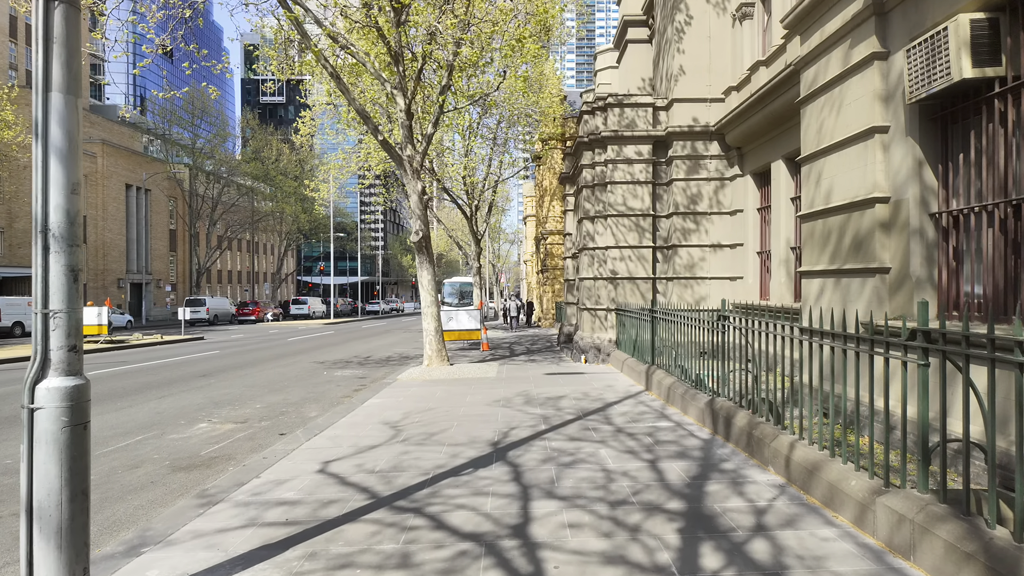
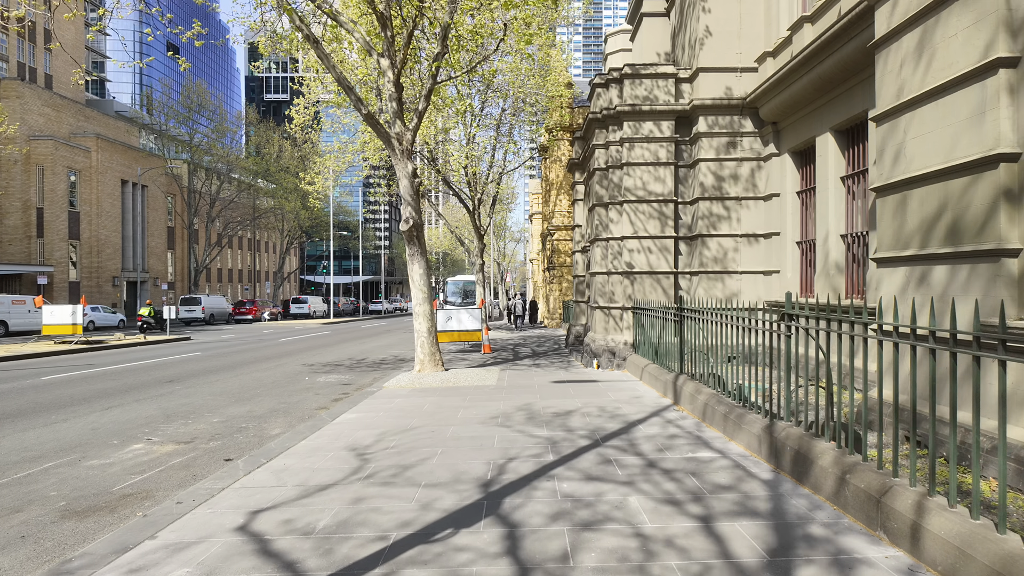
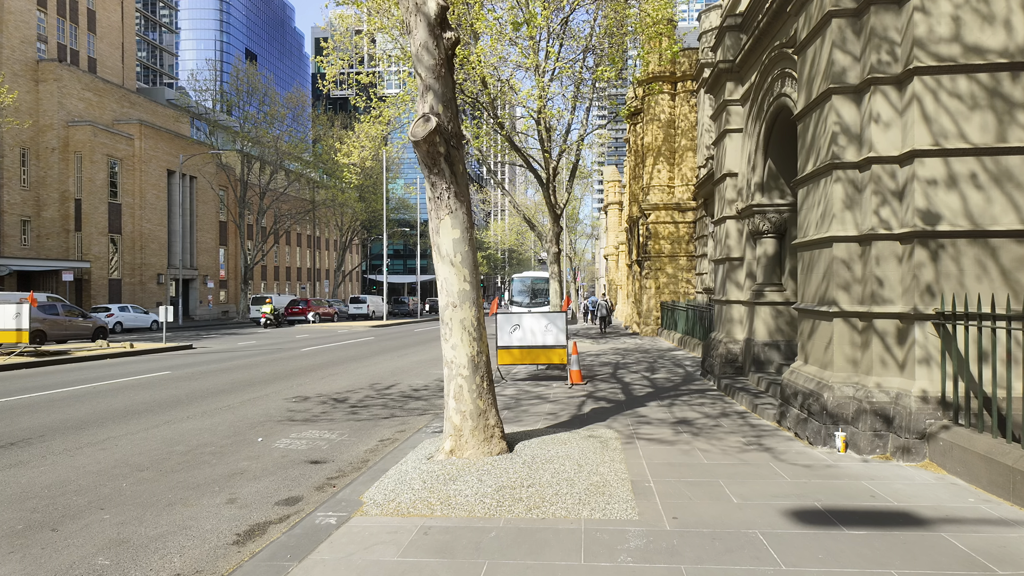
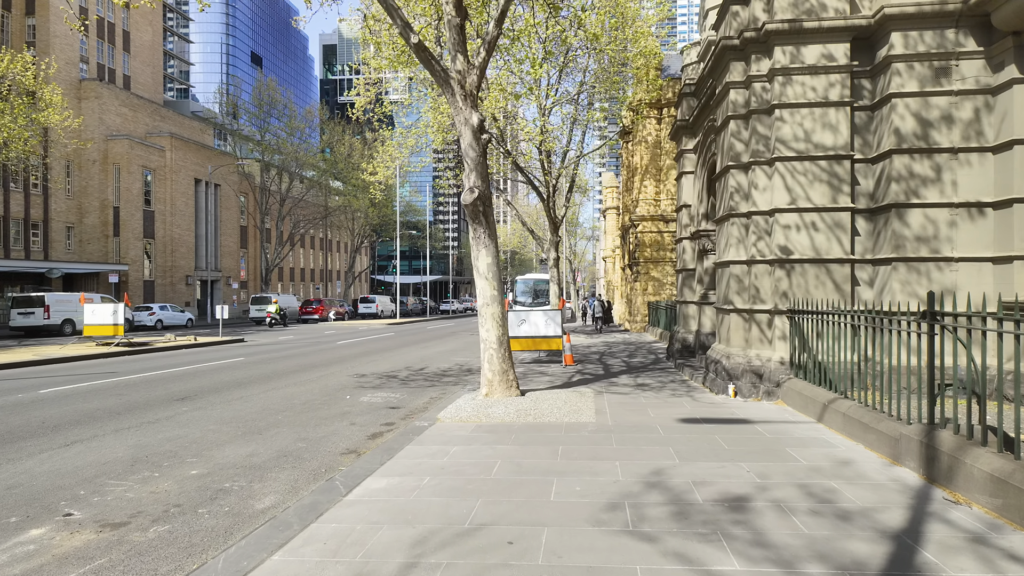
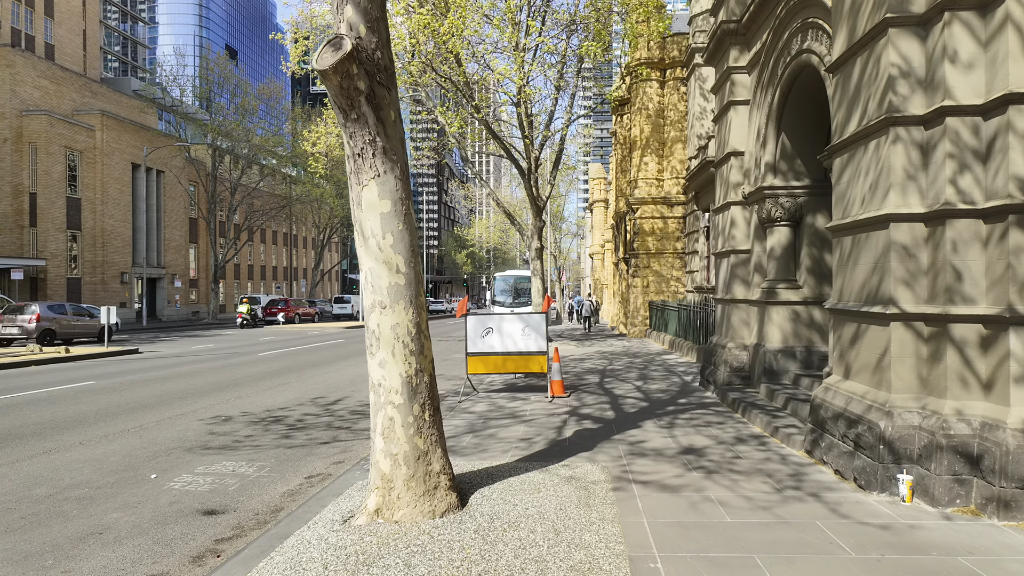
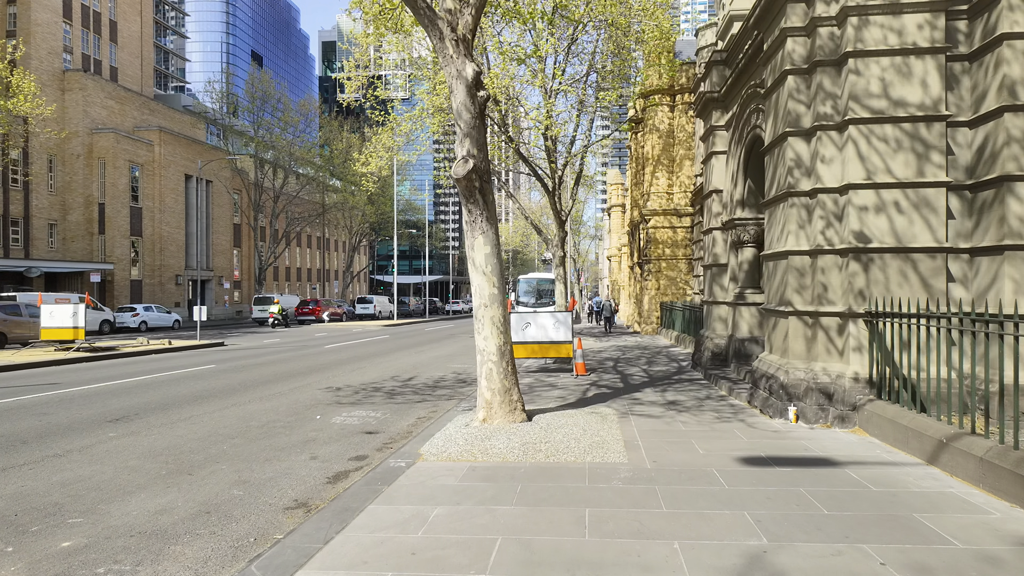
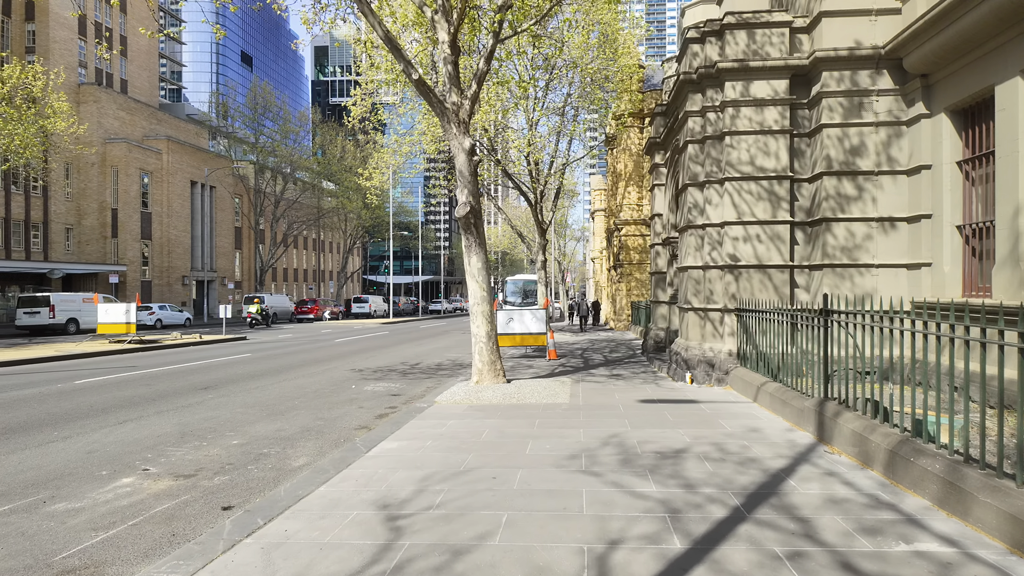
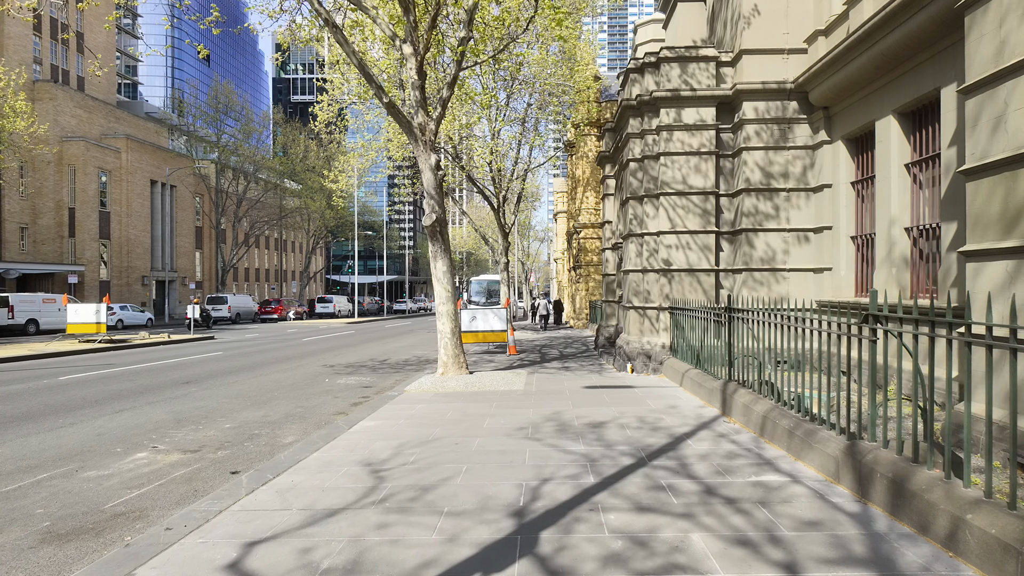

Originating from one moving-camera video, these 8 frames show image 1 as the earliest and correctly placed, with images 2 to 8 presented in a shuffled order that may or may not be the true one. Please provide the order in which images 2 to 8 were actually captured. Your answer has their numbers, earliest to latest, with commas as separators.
2, 8, 7, 4, 6, 3, 5
